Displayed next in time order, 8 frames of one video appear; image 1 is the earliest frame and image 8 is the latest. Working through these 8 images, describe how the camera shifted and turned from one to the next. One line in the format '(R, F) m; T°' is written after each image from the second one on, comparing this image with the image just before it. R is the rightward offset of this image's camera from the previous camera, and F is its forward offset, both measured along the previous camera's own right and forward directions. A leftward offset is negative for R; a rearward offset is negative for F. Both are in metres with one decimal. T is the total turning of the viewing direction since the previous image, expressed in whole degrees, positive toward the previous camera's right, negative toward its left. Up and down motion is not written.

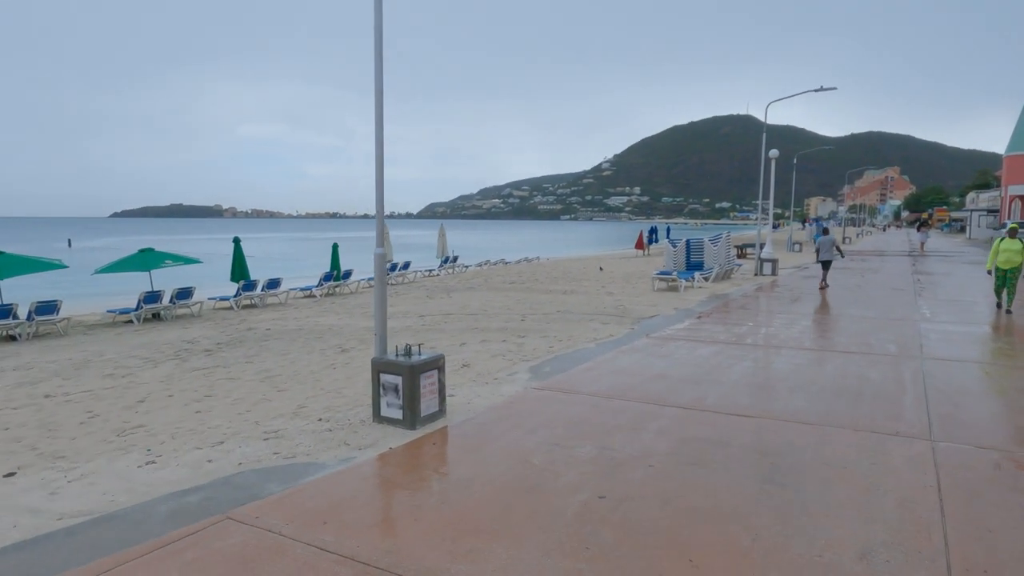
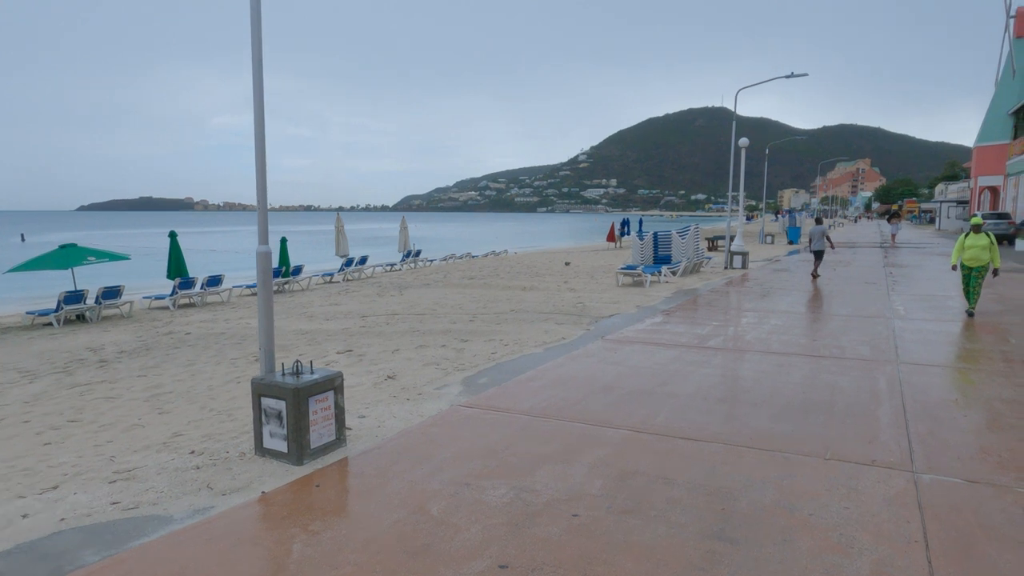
(+0.5, +1.0) m; +2°
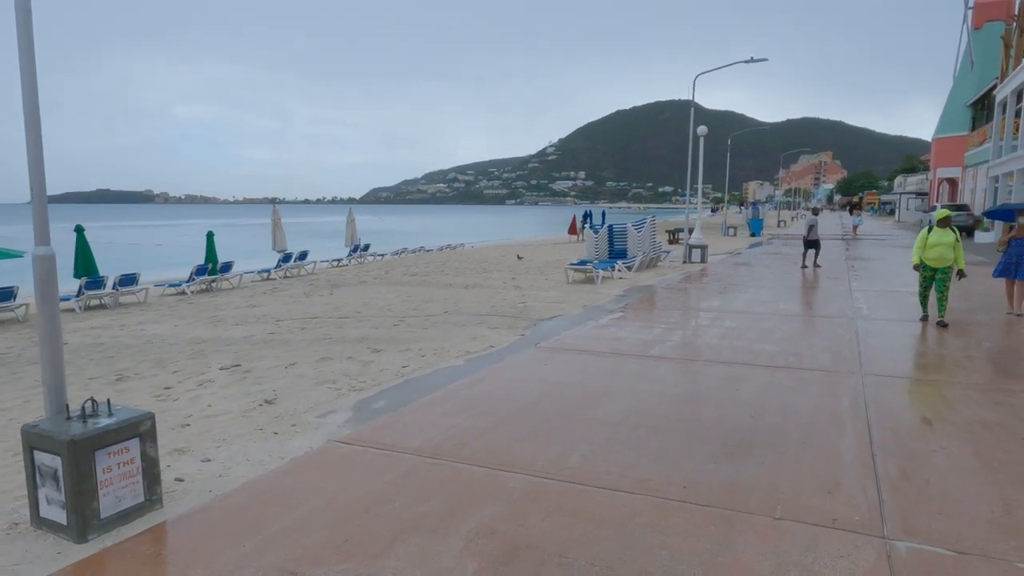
(+0.6, +1.1) m; +3°
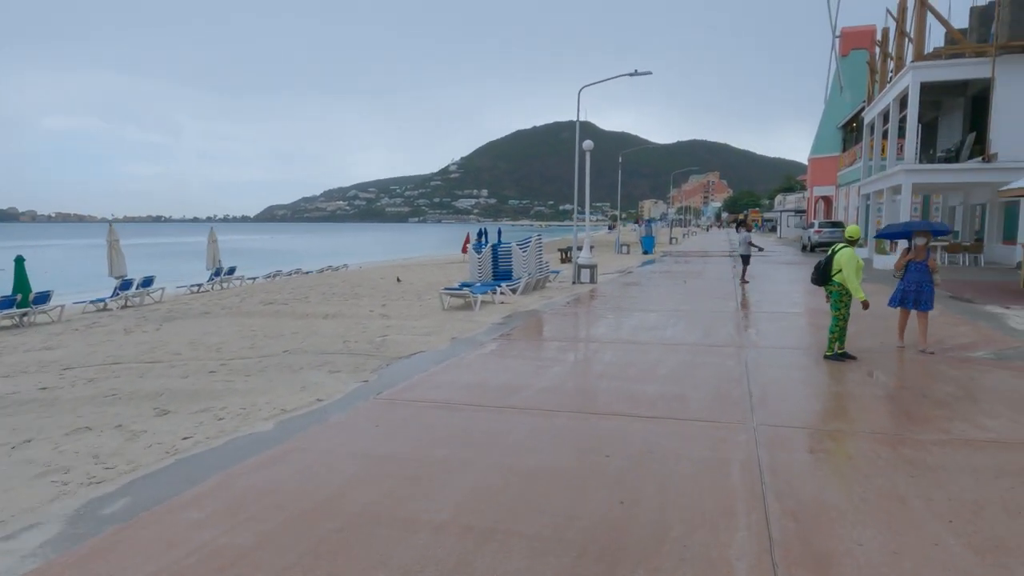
(+0.7, +1.4) m; +8°
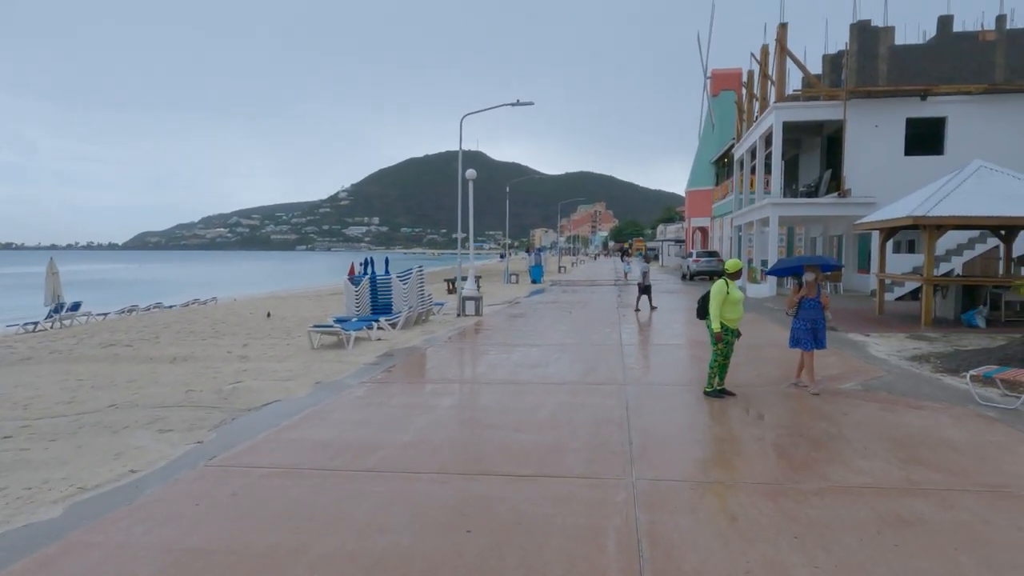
(+0.3, +0.6) m; +9°
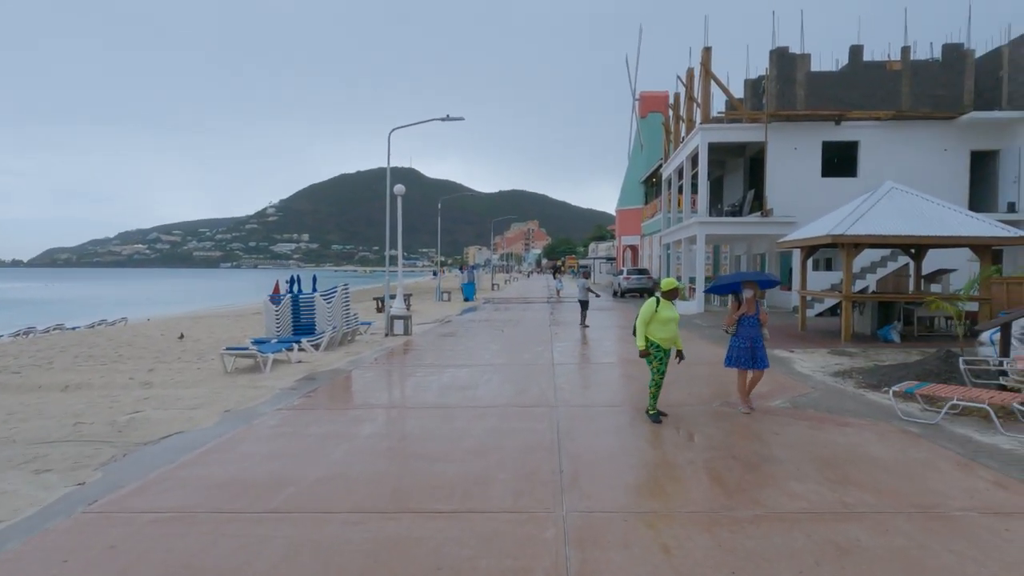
(+0.1, +0.4) m; +6°
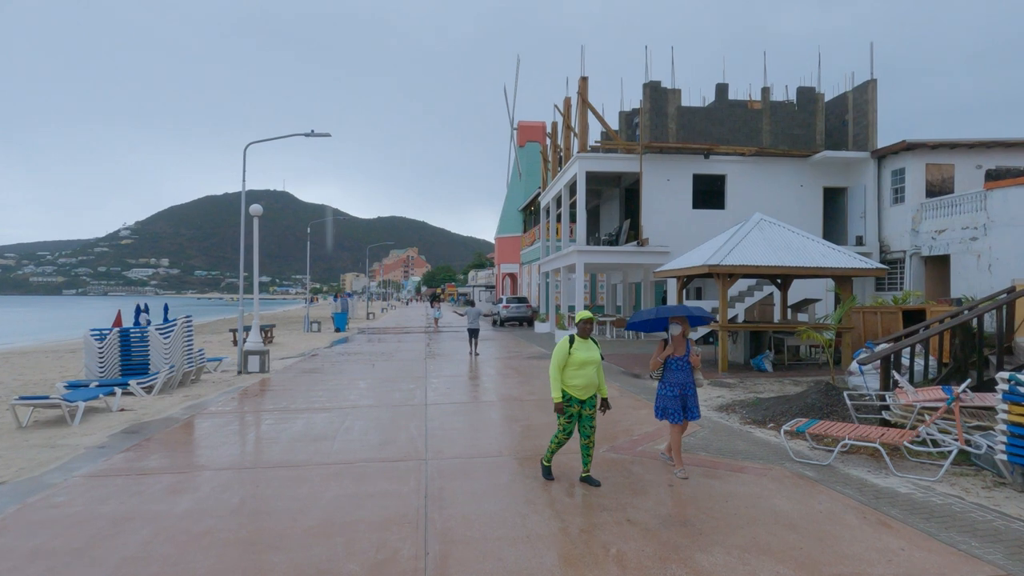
(+0.2, +1.0) m; +10°
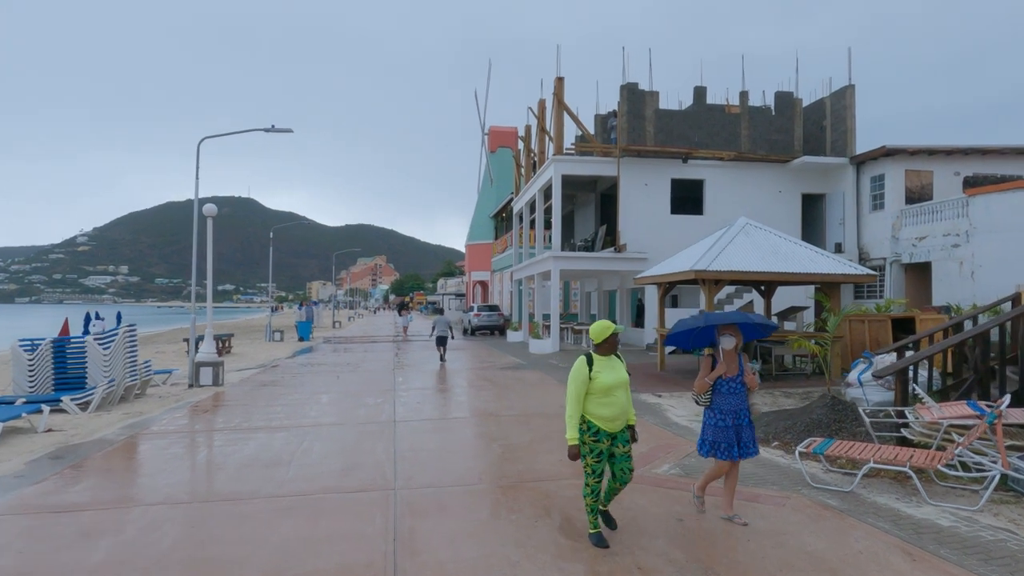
(-0.1, +0.9) m; +3°
